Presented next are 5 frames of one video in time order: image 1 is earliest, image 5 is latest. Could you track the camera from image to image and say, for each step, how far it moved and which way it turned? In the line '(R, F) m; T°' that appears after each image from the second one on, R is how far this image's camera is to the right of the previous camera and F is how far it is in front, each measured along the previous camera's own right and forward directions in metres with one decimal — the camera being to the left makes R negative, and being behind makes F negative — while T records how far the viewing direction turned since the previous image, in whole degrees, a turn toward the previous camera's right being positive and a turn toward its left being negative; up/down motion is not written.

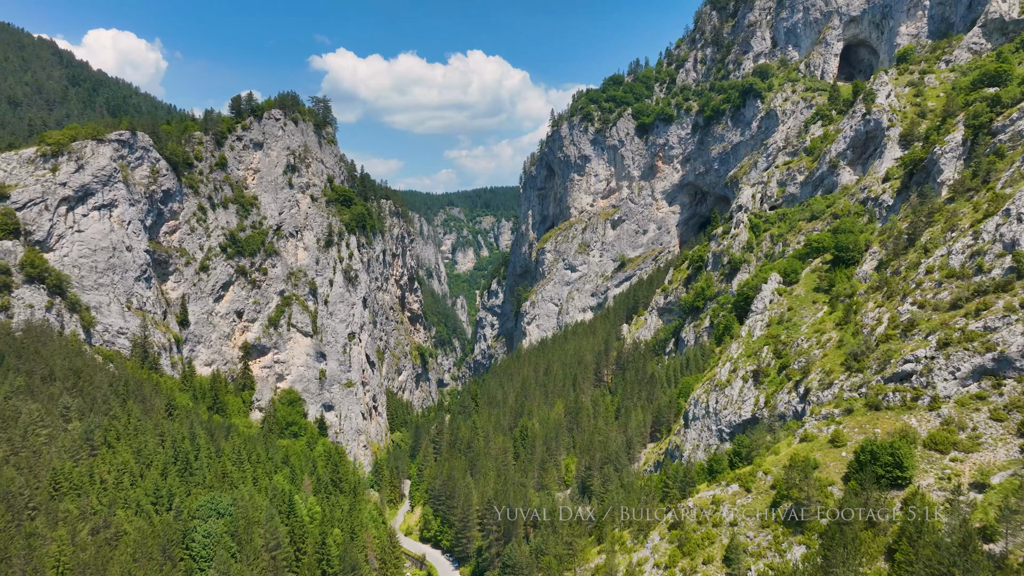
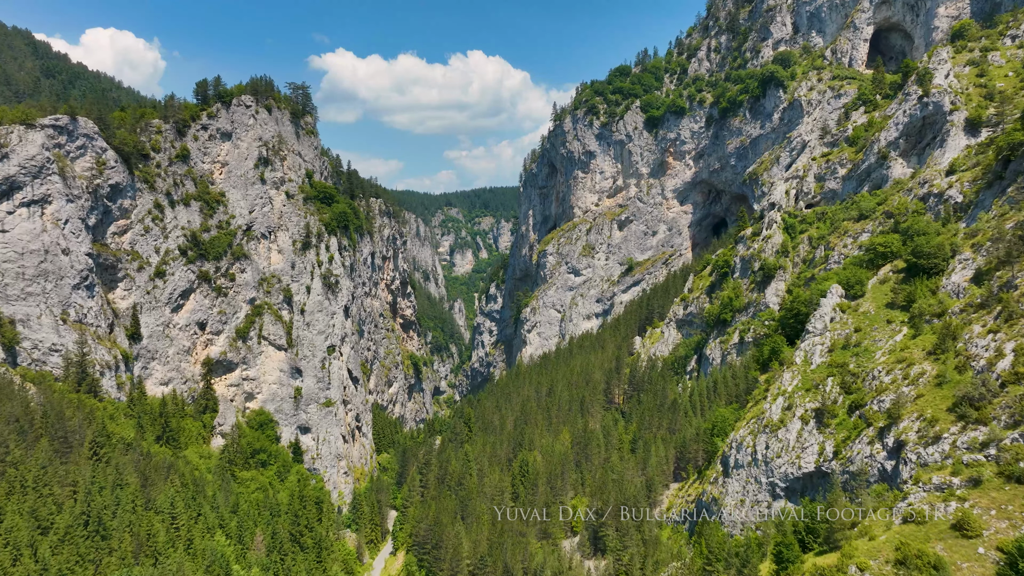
(+0.2, +10.9) m; 0°
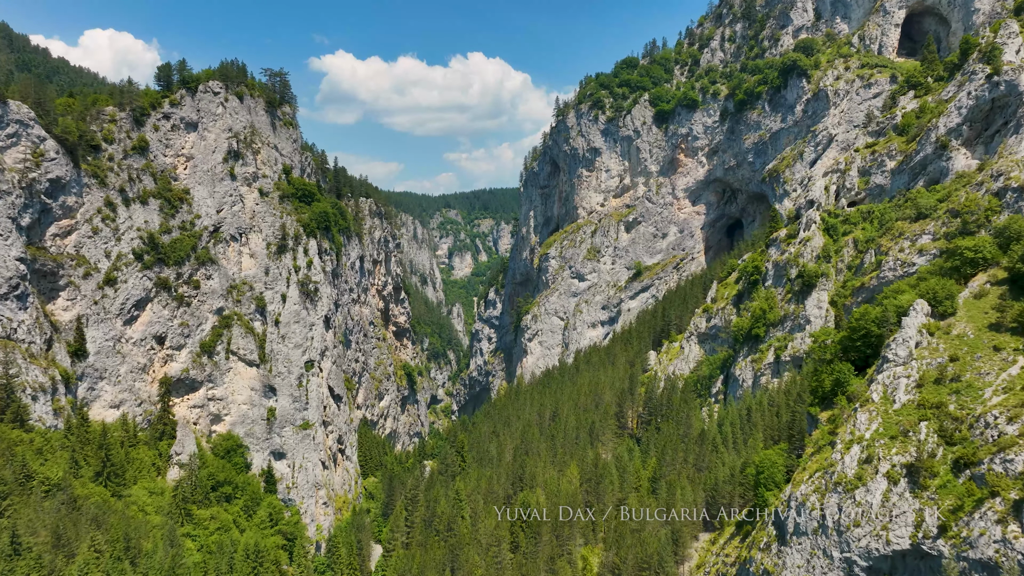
(+0.1, +9.6) m; 0°
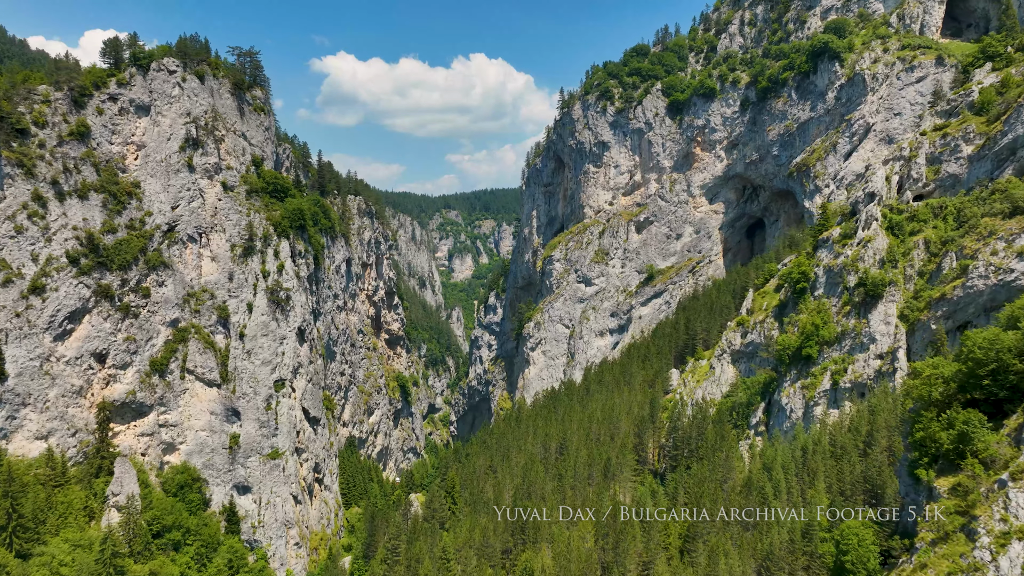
(+0.2, +10.7) m; 0°
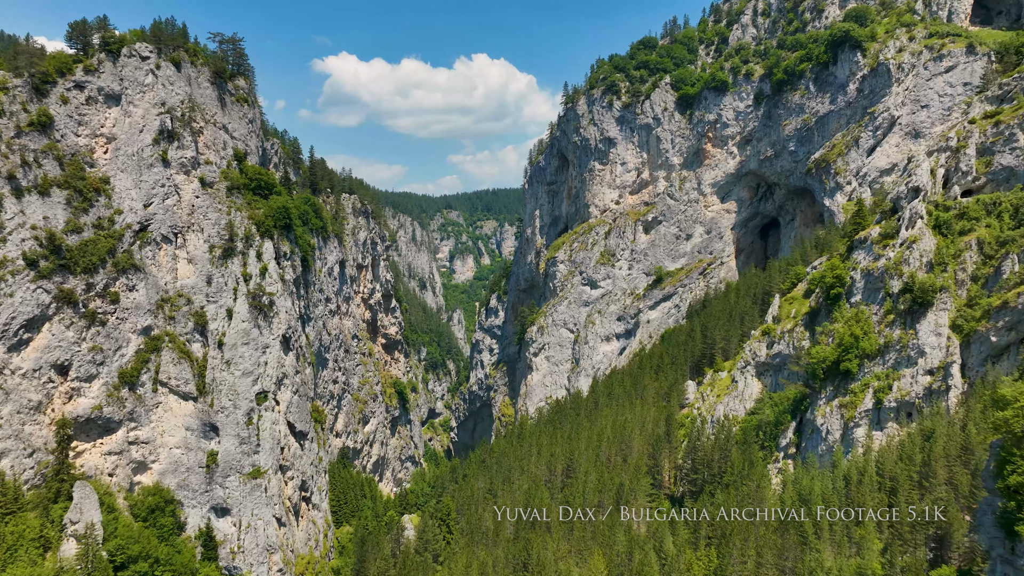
(+0.1, +5.6) m; 0°
